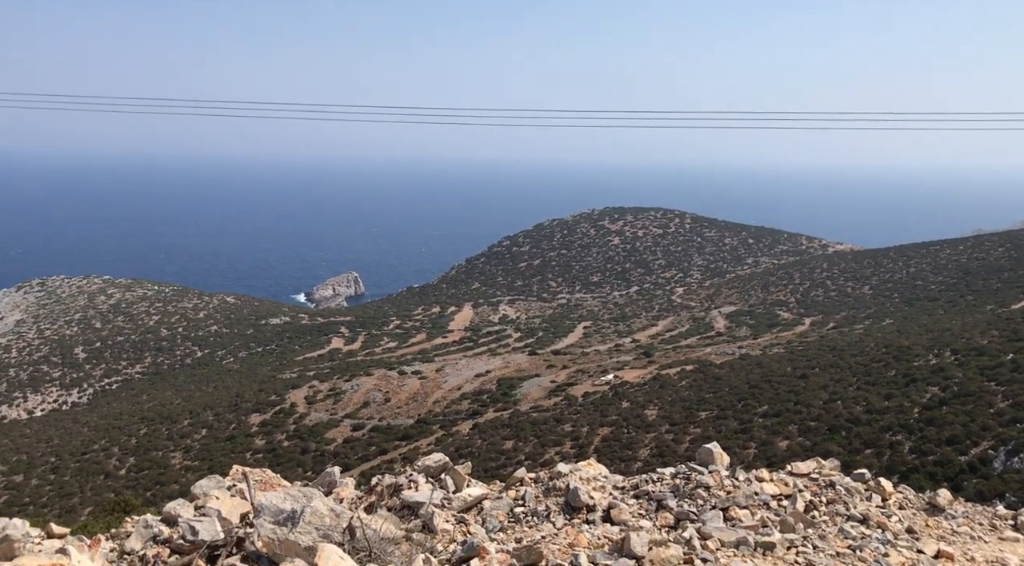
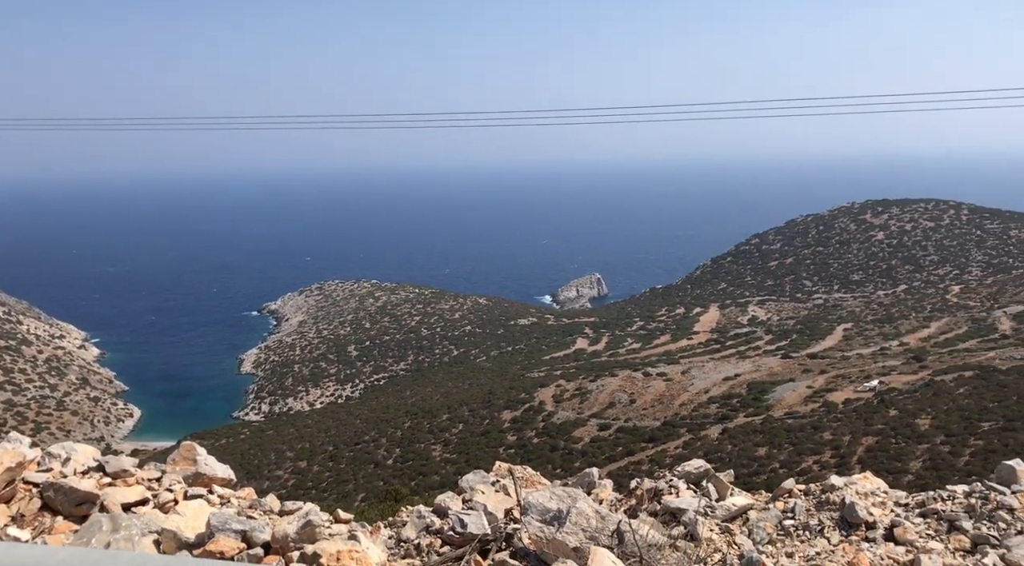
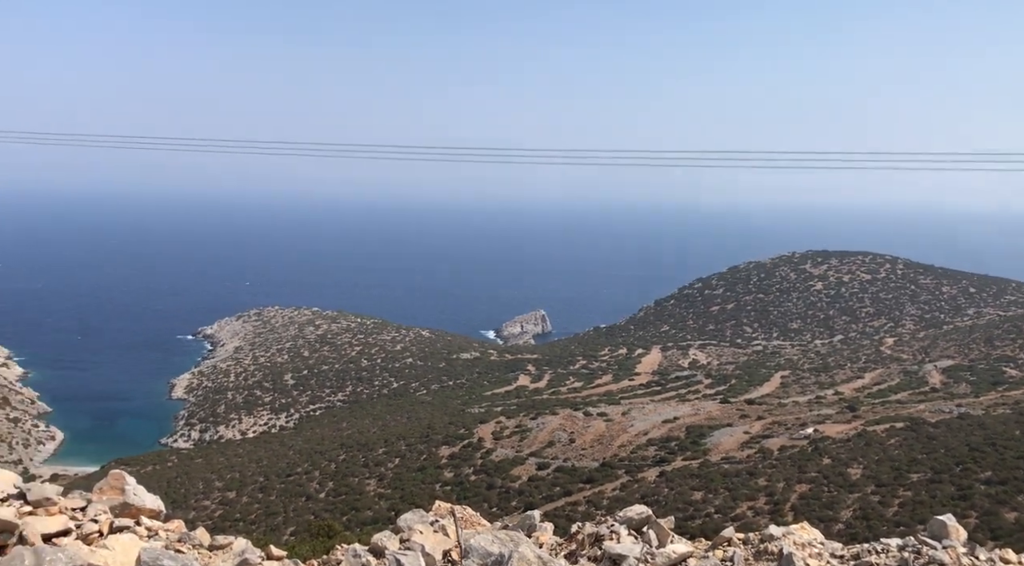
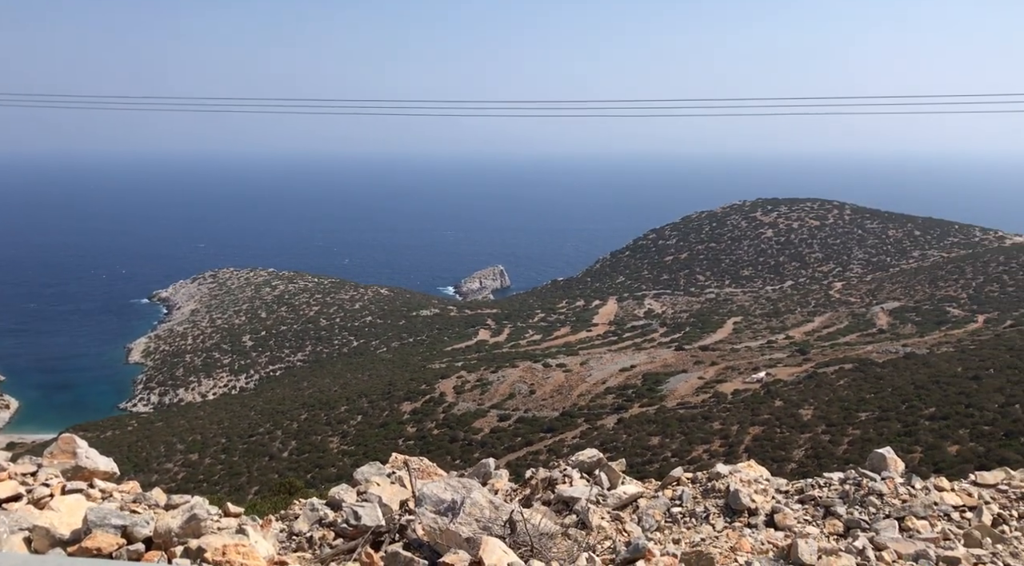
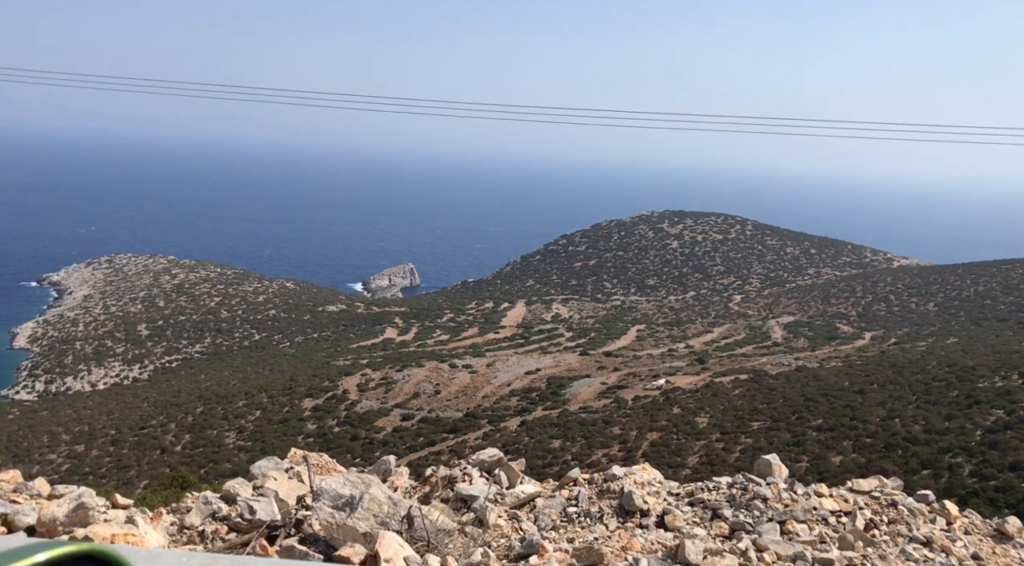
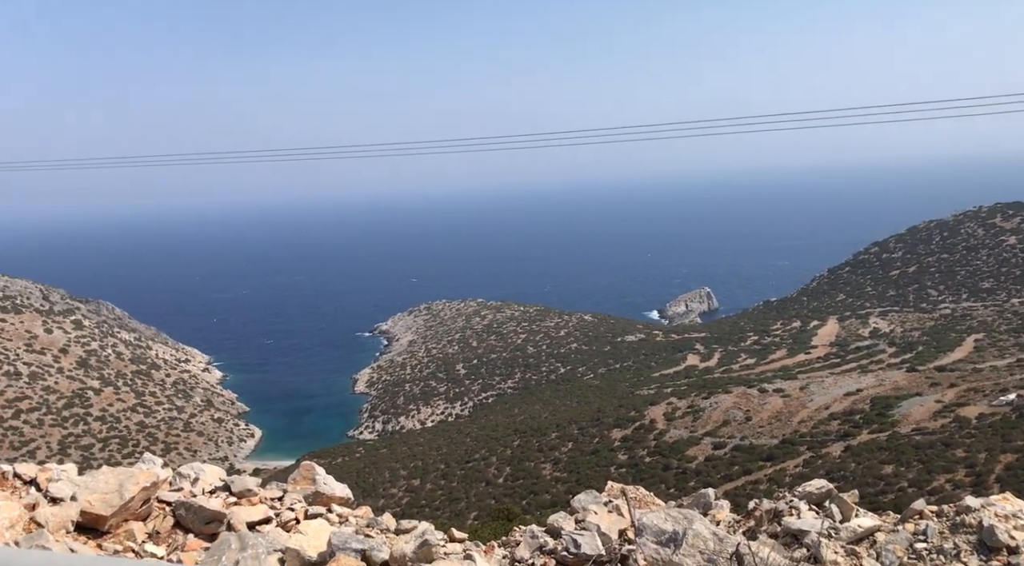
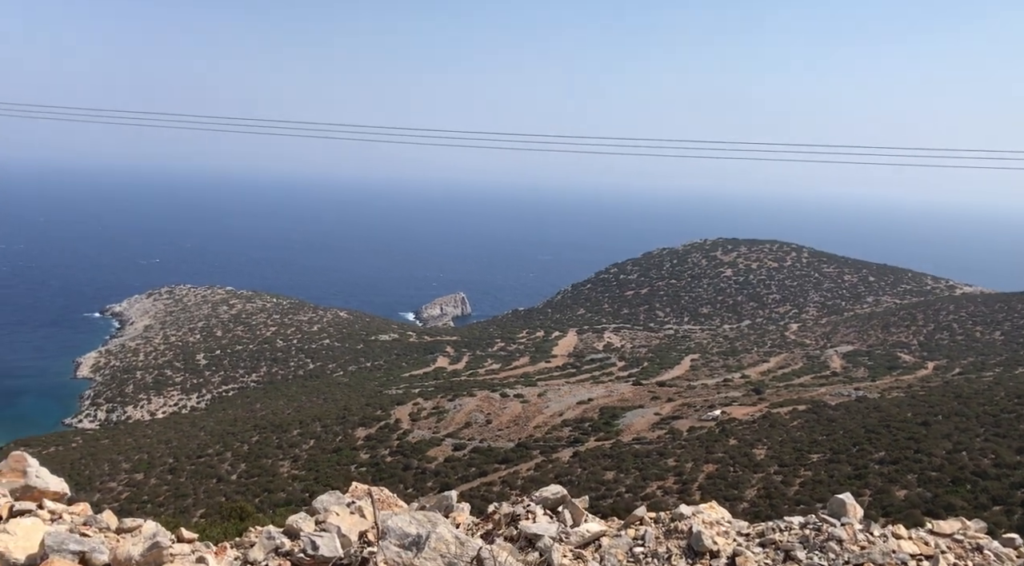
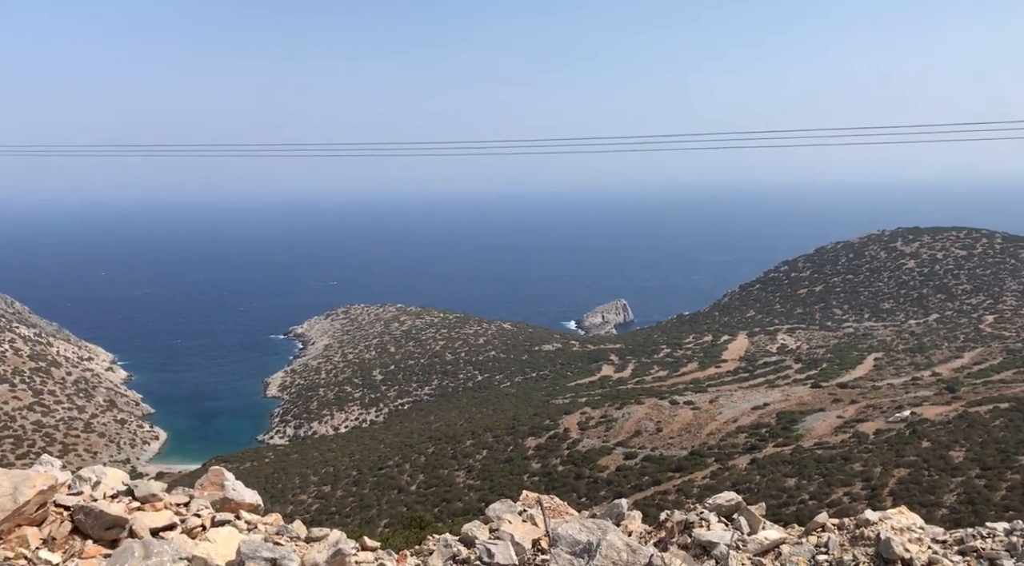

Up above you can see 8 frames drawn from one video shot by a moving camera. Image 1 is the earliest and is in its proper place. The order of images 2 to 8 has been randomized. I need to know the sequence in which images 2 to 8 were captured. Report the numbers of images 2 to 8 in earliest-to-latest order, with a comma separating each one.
5, 7, 3, 8, 6, 2, 4
